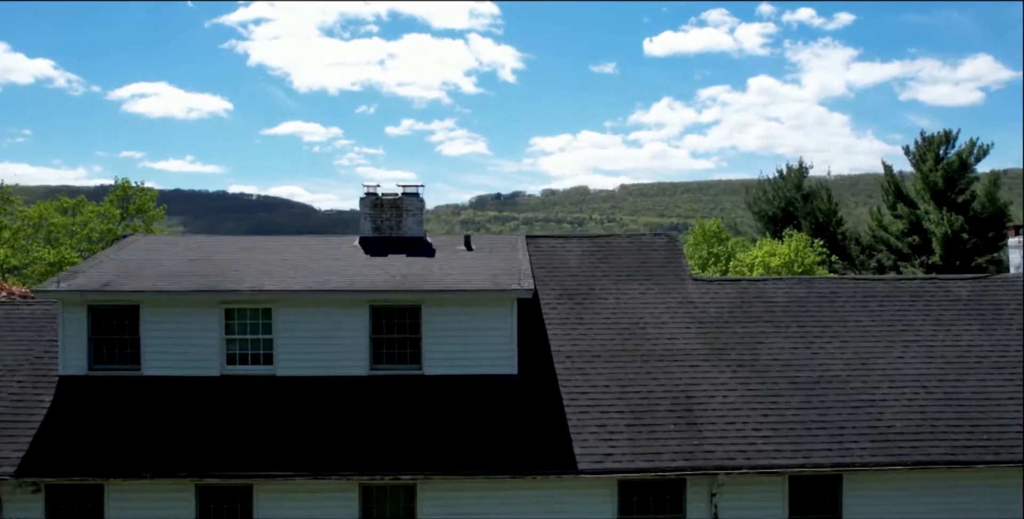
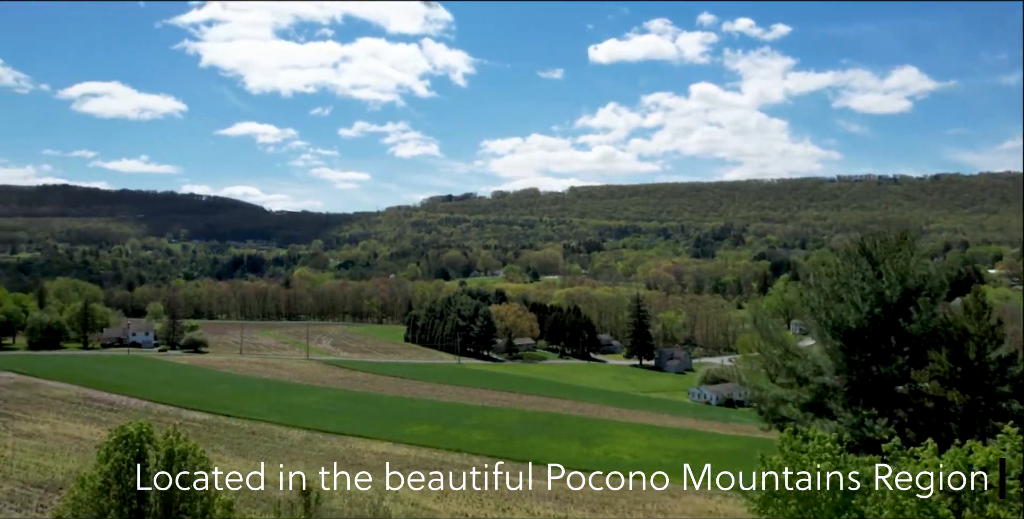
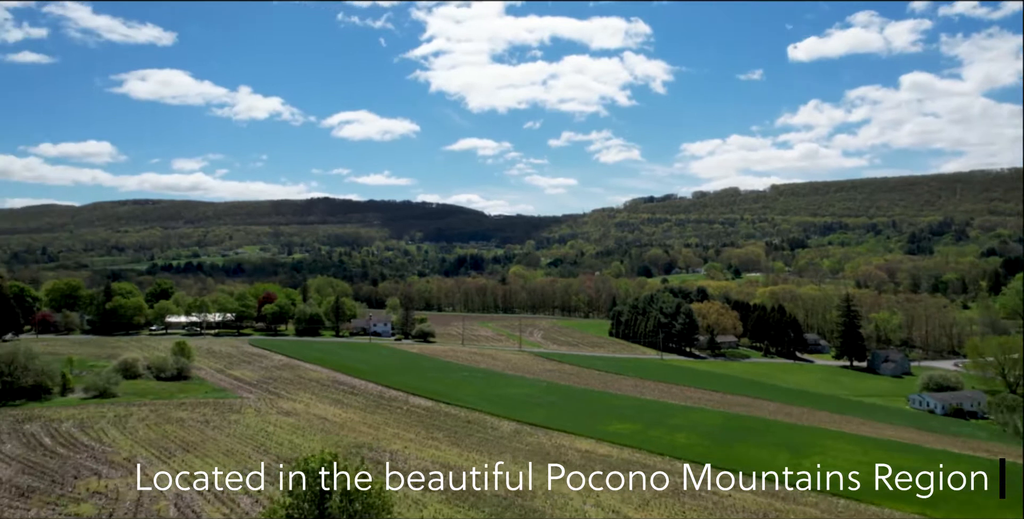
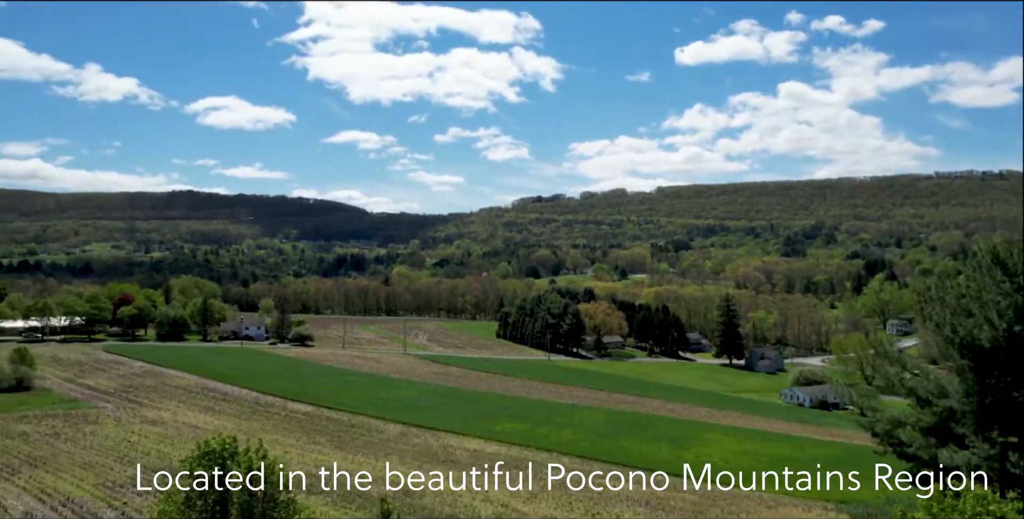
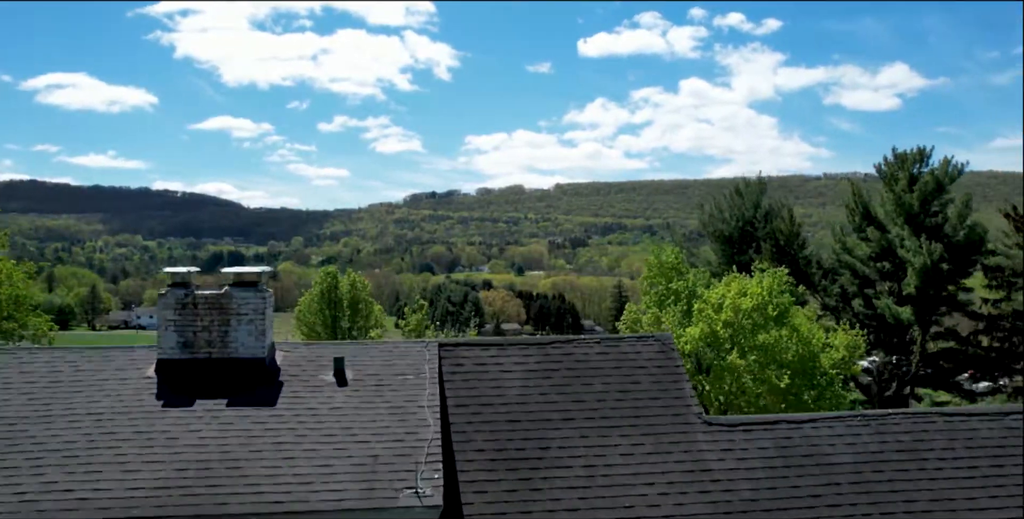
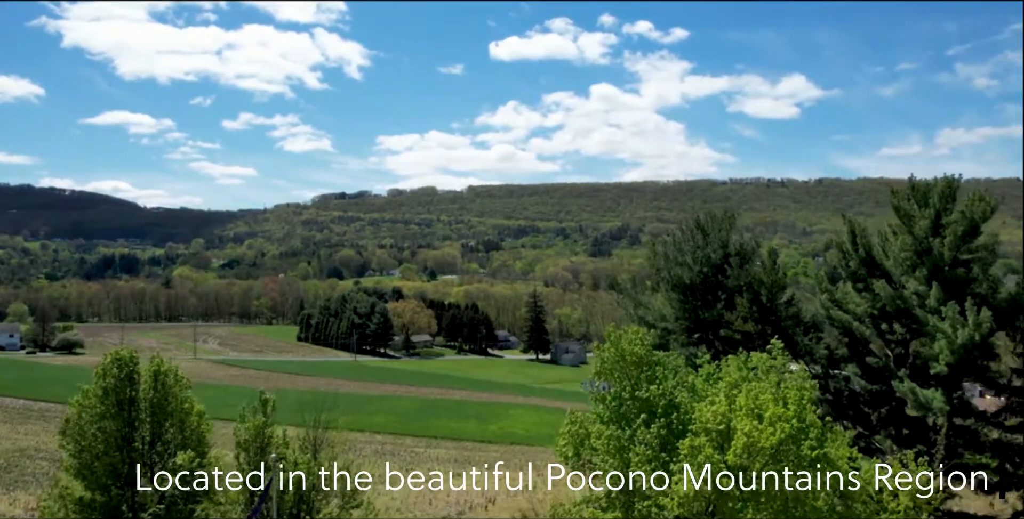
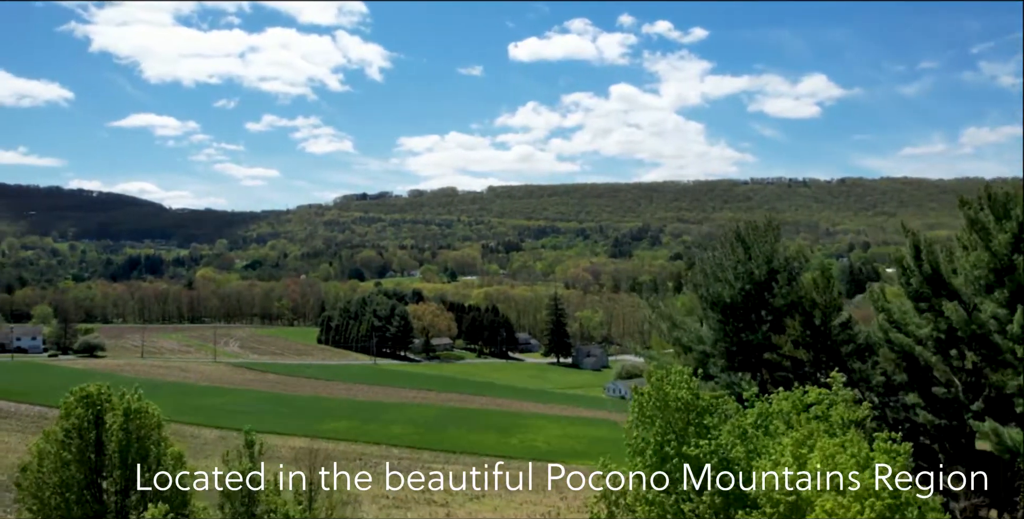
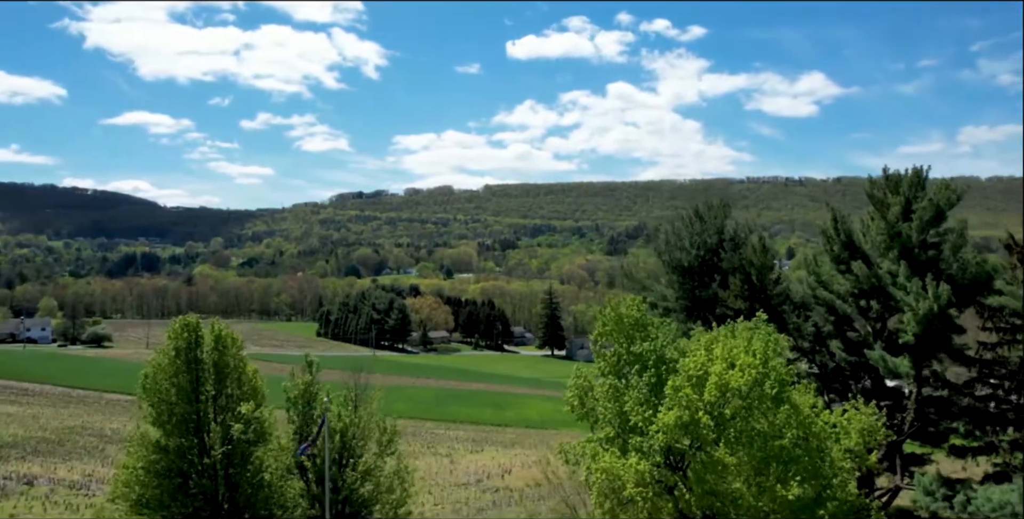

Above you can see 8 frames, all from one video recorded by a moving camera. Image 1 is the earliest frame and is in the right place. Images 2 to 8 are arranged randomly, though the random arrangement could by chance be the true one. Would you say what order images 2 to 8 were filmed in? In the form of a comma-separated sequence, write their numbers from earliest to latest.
5, 8, 6, 7, 2, 4, 3
